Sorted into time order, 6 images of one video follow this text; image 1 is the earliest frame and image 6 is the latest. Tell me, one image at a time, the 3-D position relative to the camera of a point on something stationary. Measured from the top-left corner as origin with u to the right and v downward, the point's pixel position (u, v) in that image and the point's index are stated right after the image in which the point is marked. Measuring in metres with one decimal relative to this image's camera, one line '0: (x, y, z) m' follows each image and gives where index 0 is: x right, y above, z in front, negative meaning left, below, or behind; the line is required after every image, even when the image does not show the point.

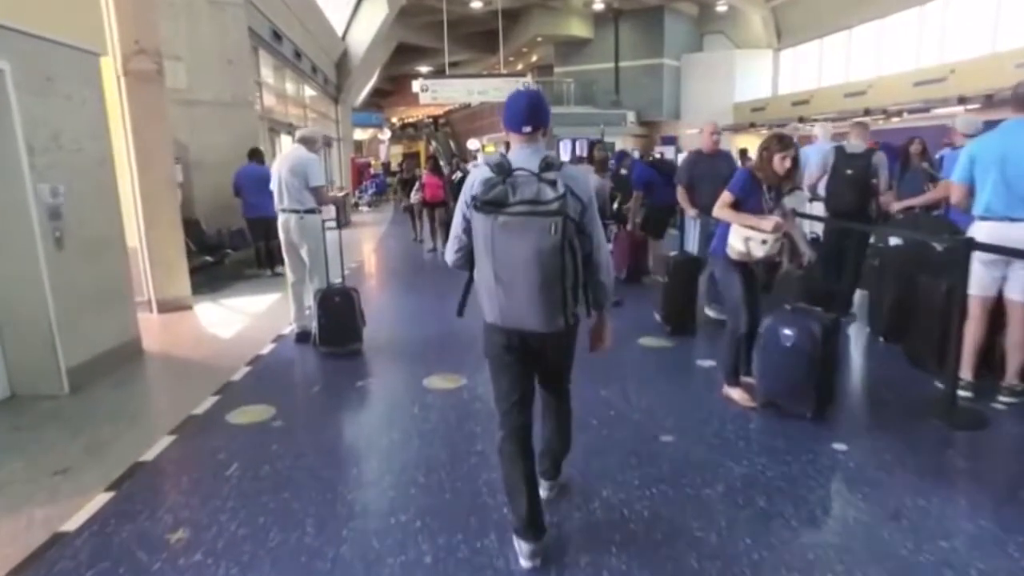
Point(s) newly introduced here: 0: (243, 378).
0: (-2.1, -0.7, +4.2) m
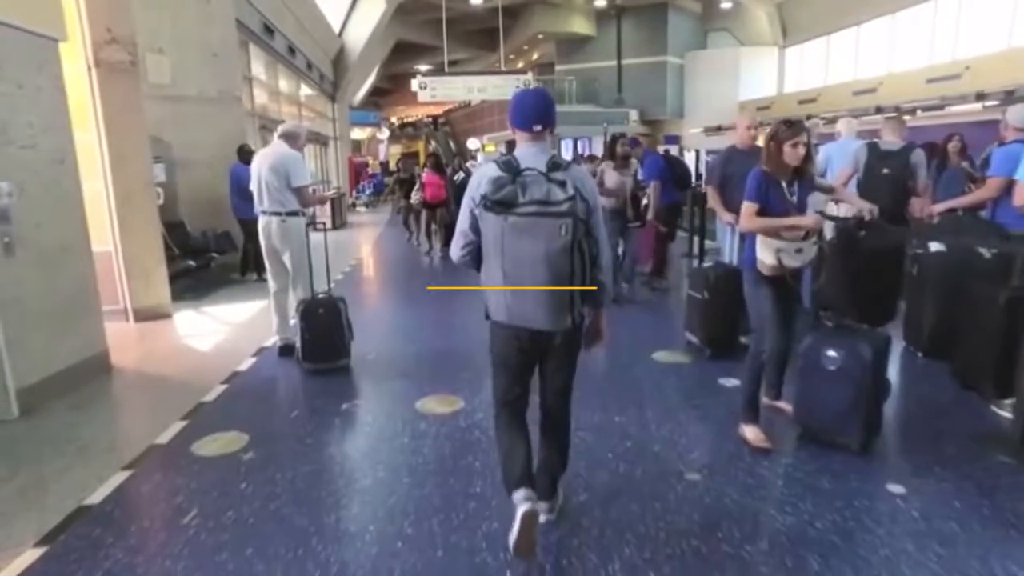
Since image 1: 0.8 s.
0: (-2.0, -0.8, +3.7) m
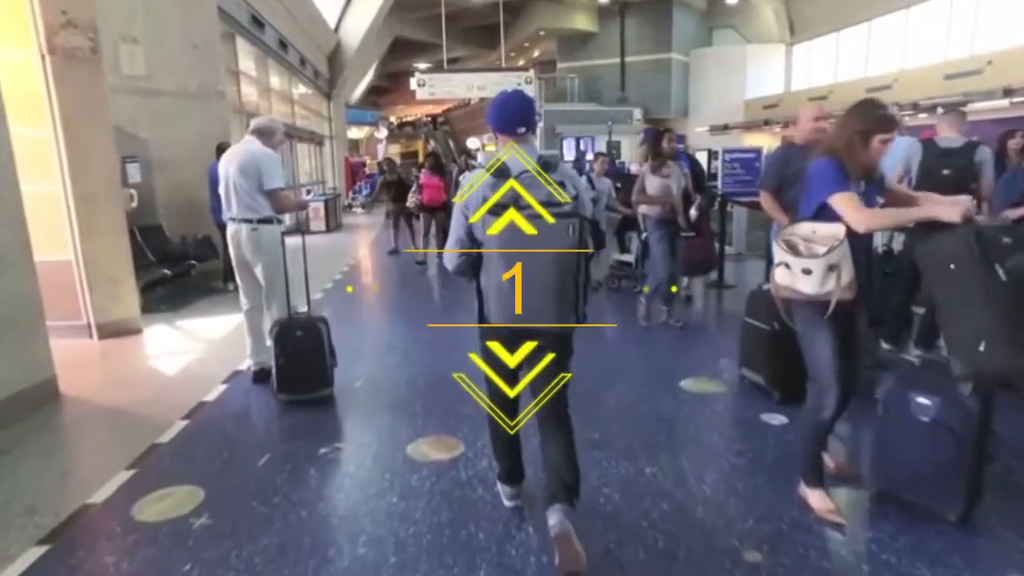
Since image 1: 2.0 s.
0: (-2.0, -0.9, +3.2) m
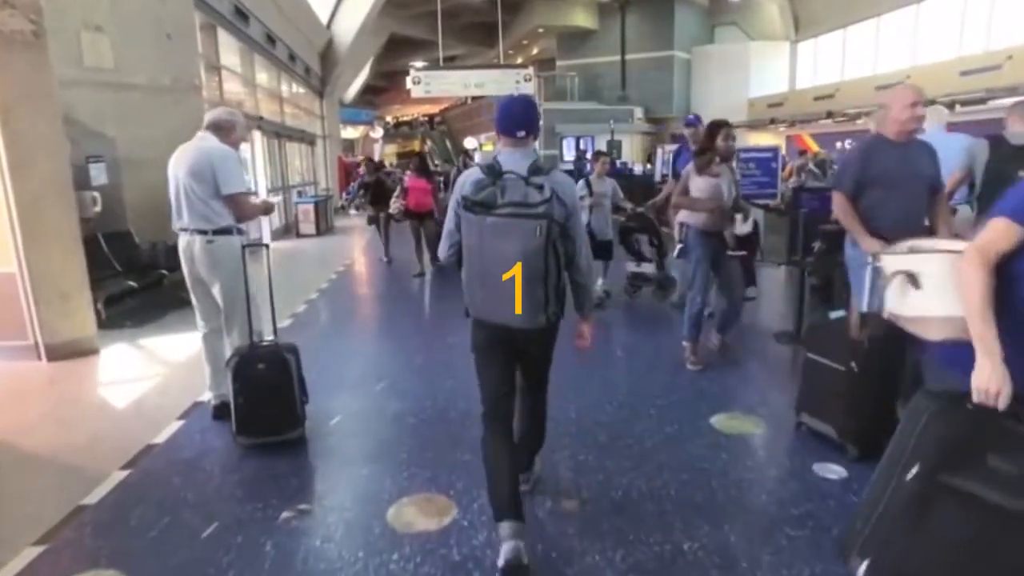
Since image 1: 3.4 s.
0: (-2.0, -1.0, +2.6) m
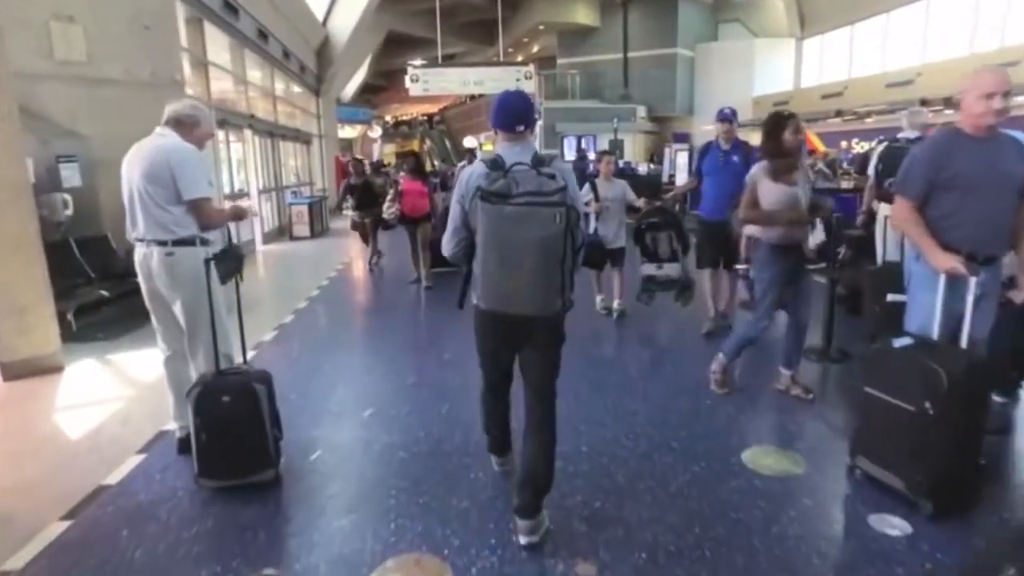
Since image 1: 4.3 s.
0: (-2.0, -1.1, +2.2) m
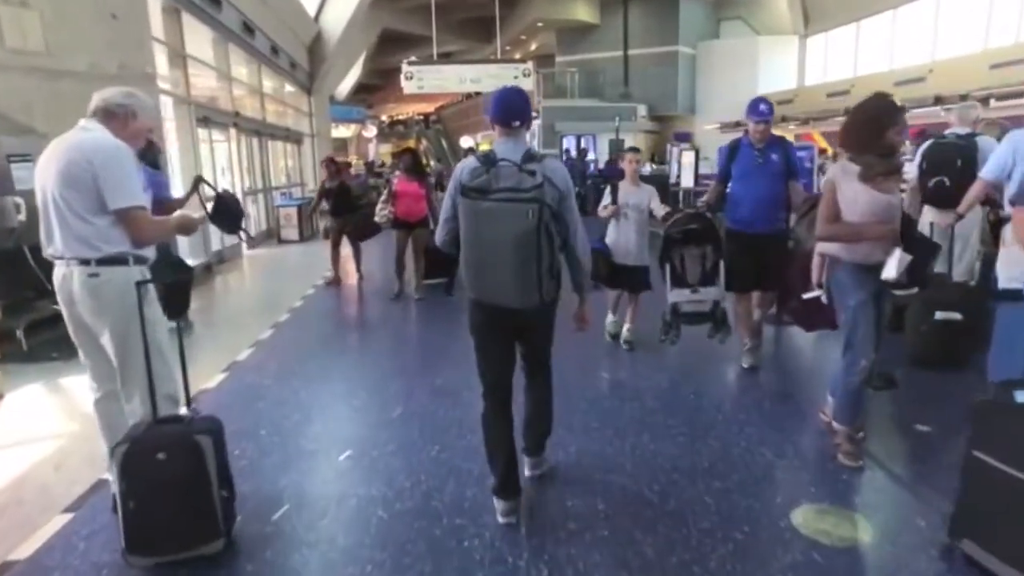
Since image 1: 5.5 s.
0: (-1.9, -1.2, +1.7) m
